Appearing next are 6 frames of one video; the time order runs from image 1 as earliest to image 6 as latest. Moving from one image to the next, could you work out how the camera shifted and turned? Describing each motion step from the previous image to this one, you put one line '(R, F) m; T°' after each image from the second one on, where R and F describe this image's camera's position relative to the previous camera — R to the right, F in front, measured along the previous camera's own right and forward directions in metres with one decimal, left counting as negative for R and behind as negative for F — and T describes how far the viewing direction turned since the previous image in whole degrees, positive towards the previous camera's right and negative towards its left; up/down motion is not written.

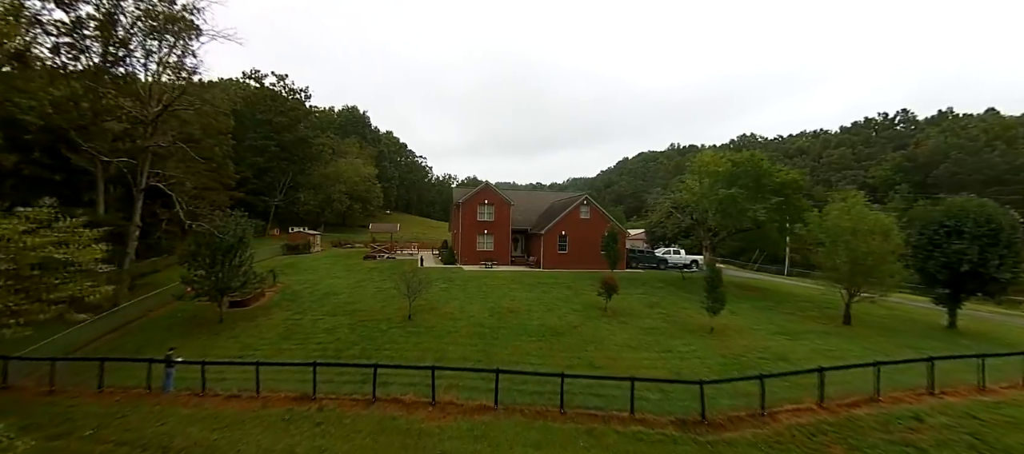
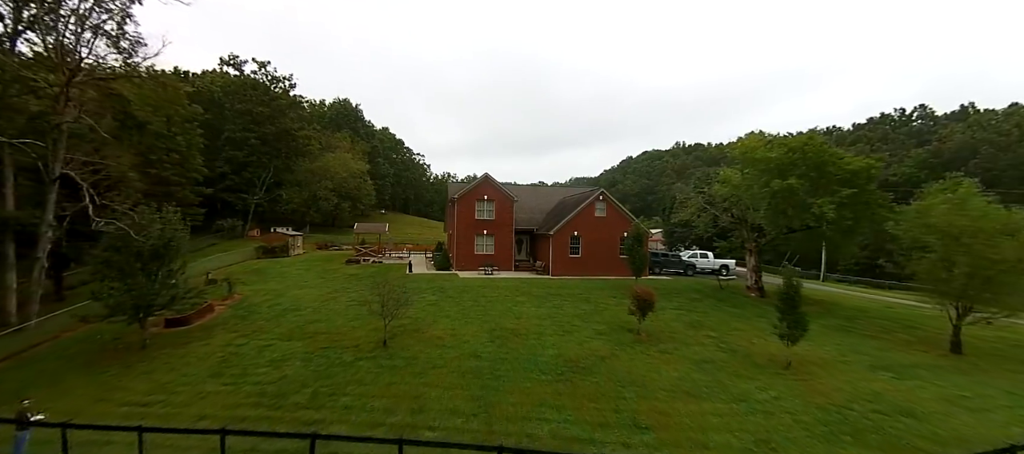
(-0.2, +4.7) m; 0°
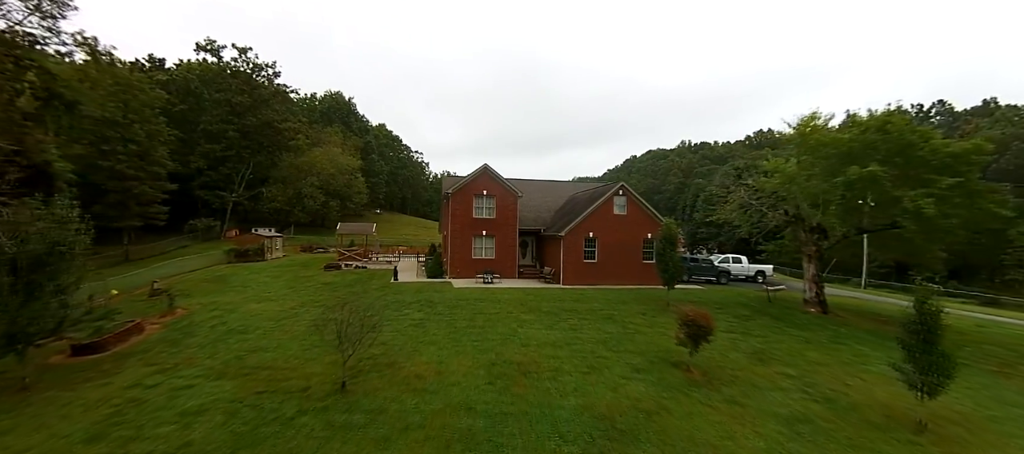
(-0.1, +4.2) m; 0°
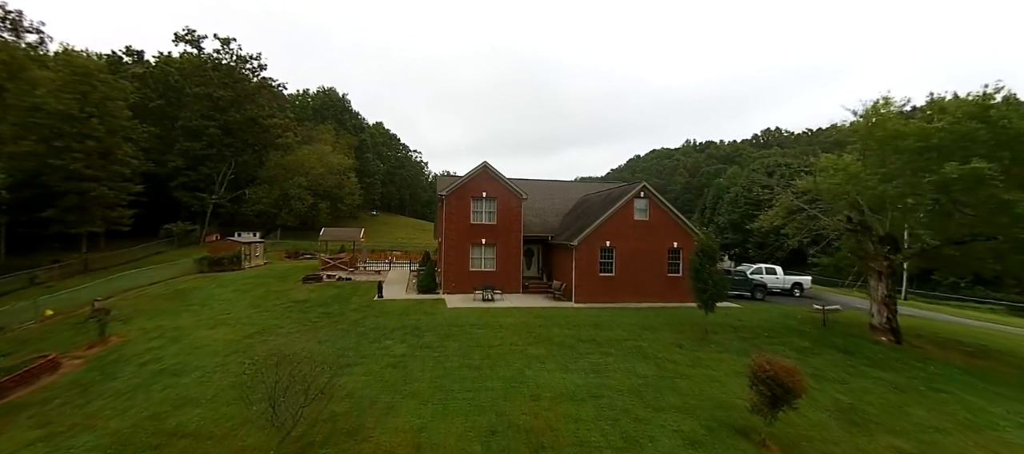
(-0.1, +3.3) m; 0°
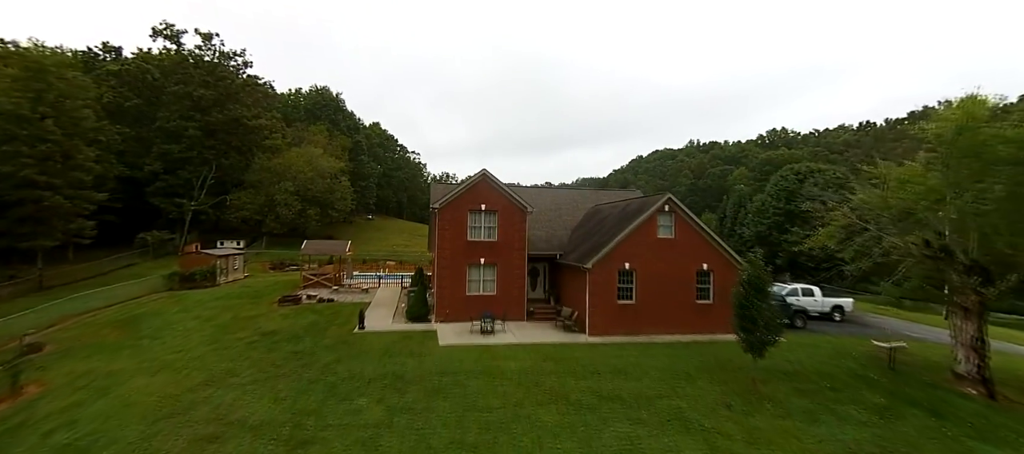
(-0.1, +2.8) m; 0°
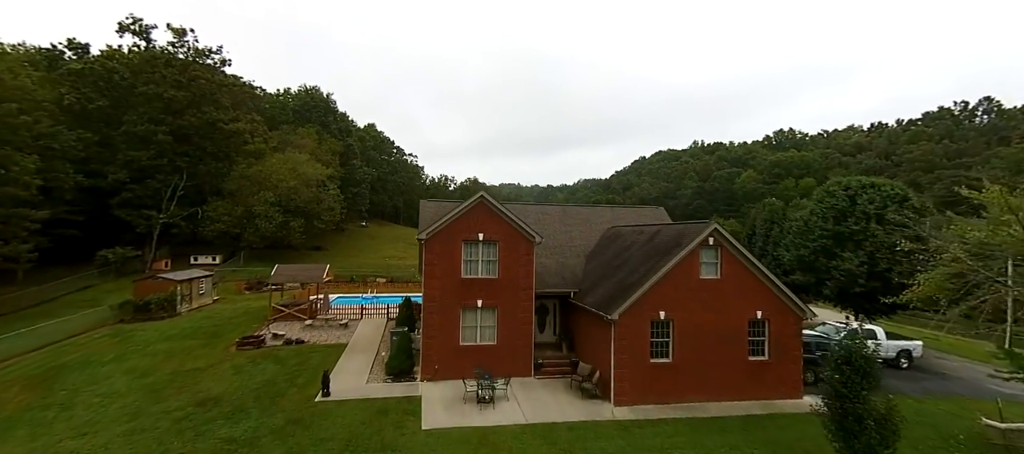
(-0.2, +3.5) m; 0°
